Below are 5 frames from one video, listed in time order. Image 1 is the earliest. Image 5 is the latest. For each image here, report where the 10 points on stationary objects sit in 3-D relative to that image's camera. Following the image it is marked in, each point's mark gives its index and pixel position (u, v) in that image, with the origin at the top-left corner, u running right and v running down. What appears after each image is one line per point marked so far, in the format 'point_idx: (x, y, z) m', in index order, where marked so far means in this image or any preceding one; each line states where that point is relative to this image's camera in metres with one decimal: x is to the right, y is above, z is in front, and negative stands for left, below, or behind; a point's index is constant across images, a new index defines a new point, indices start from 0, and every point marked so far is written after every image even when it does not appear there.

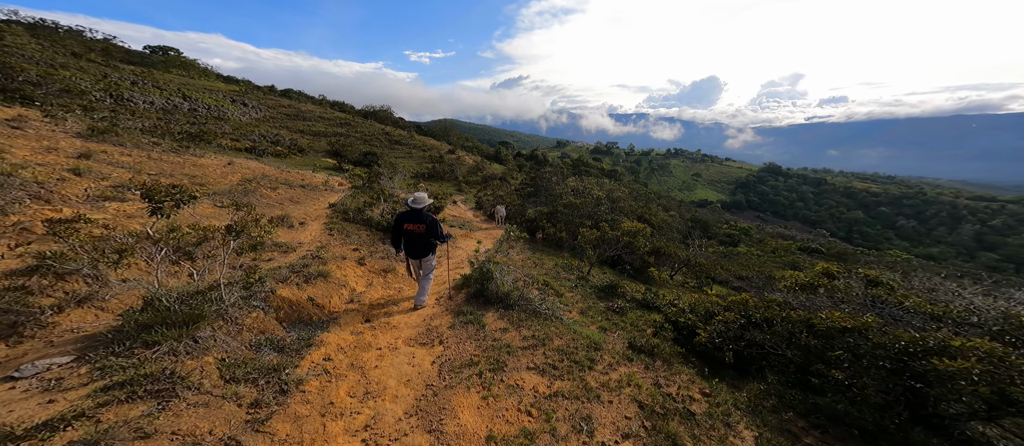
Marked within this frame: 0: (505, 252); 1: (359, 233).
0: (-0.4, -1.3, +14.1) m
1: (-4.9, -0.3, +10.9) m
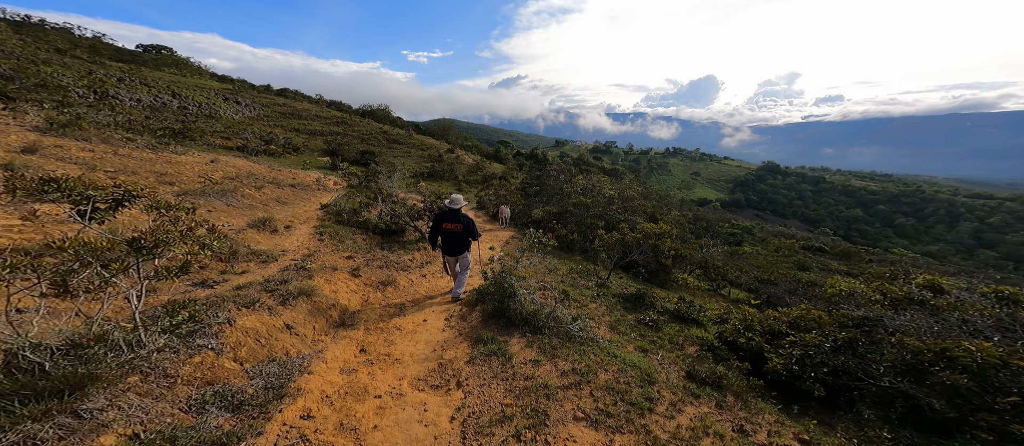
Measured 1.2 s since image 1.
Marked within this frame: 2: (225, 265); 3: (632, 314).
0: (+0.1, -1.3, +12.8) m
1: (-4.4, -0.4, +9.6) m
2: (-5.2, -0.7, +6.1) m
3: (+3.4, -2.6, +9.7) m
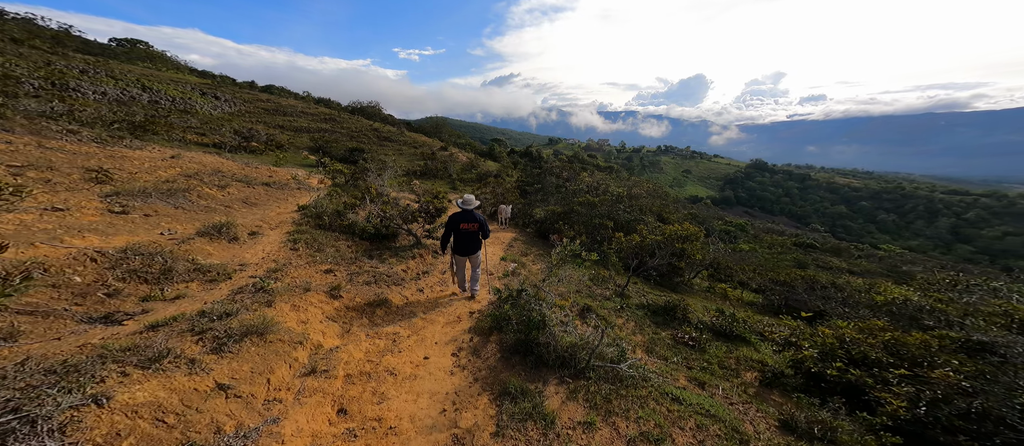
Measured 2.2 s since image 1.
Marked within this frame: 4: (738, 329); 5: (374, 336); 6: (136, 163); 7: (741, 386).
0: (+0.3, -1.4, +11.3) m
1: (-4.1, -0.5, +8.0) m
2: (-4.7, -0.9, +4.5) m
3: (+3.7, -2.6, +8.3) m
4: (+5.4, -2.5, +8.3) m
5: (-2.1, -1.7, +5.2) m
6: (-10.1, +1.6, +9.3) m
7: (+4.0, -2.9, +6.1) m
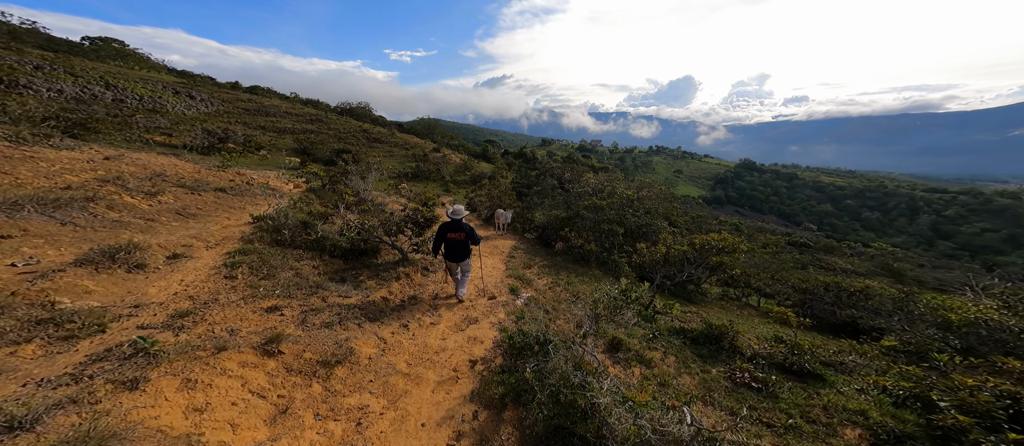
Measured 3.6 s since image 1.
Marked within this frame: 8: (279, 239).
0: (+0.5, -1.6, +9.6) m
1: (-3.9, -0.8, +6.2) m
2: (-4.5, -1.1, +2.7) m
3: (+3.9, -2.8, +6.6) m
4: (+5.6, -2.7, +6.6) m
5: (-1.9, -1.9, +3.4) m
6: (-10.0, +1.3, +7.3) m
7: (+4.3, -3.0, +4.4) m
8: (-4.9, -0.3, +7.2) m
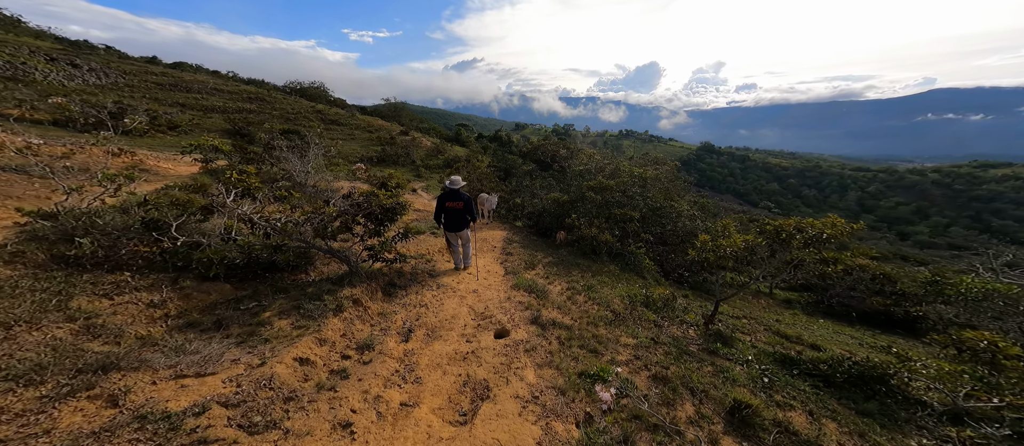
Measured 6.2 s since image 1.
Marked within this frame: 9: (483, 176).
0: (+0.6, -1.3, +6.5) m
1: (-3.4, -0.8, +2.8) m
2: (-3.7, -1.3, -0.8) m
3: (+4.4, -2.5, +3.9) m
4: (+6.1, -2.3, +4.1) m
5: (-1.1, -1.9, +0.2) m
6: (-9.7, +1.1, +3.3) m
7: (+4.9, -2.8, +1.8) m
8: (-4.5, -0.3, +3.7) m
9: (-1.3, +2.3, +16.9) m
